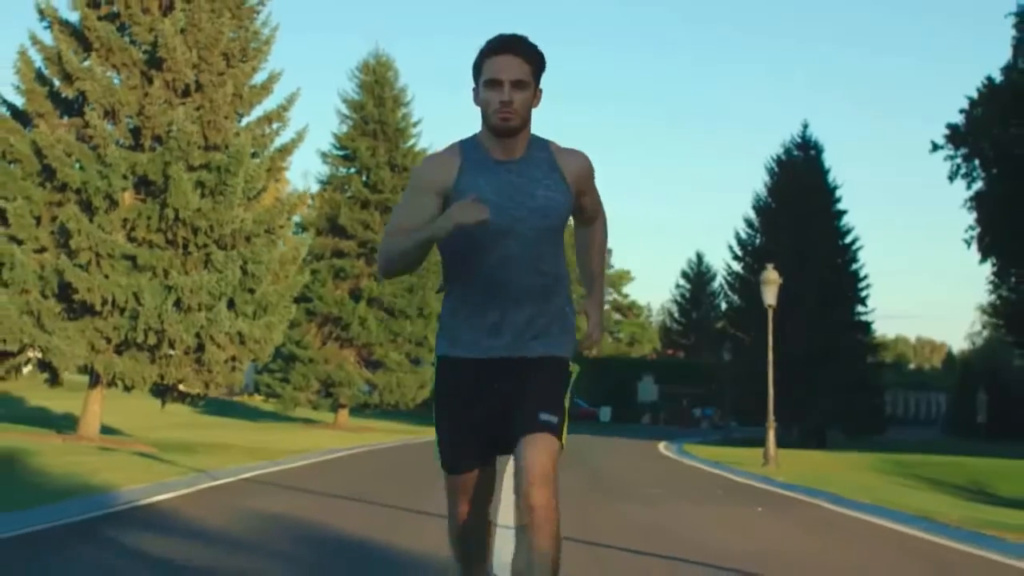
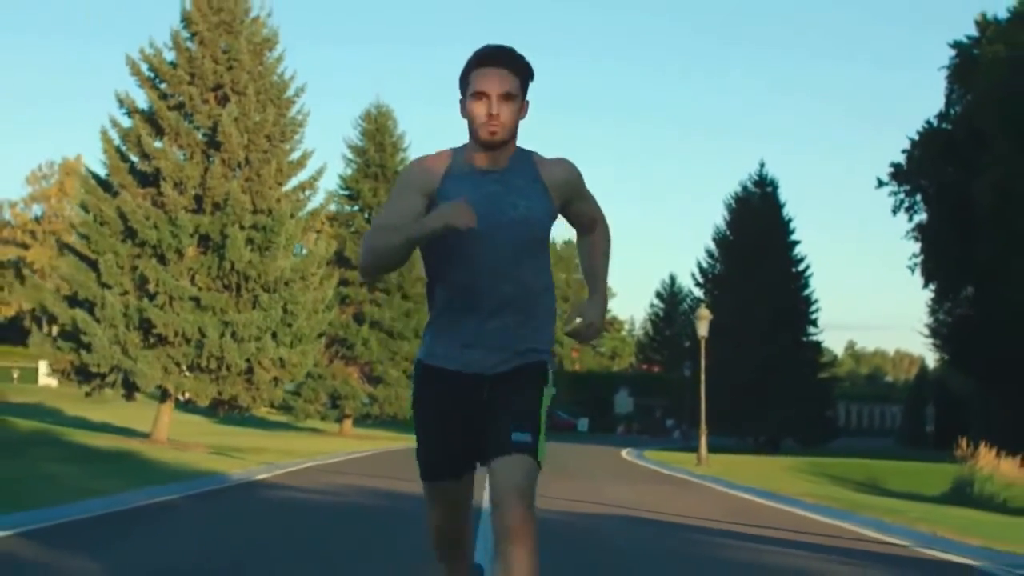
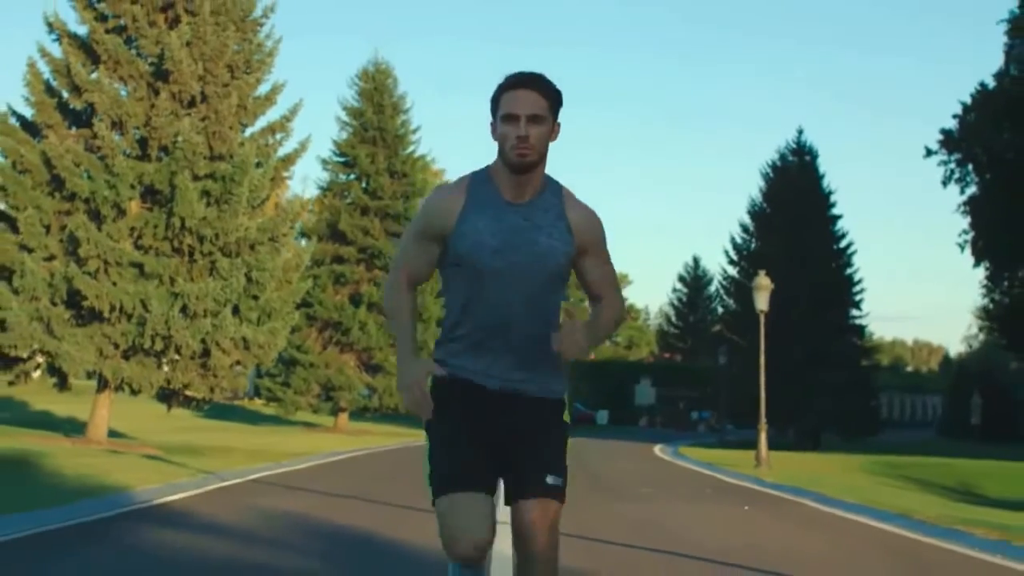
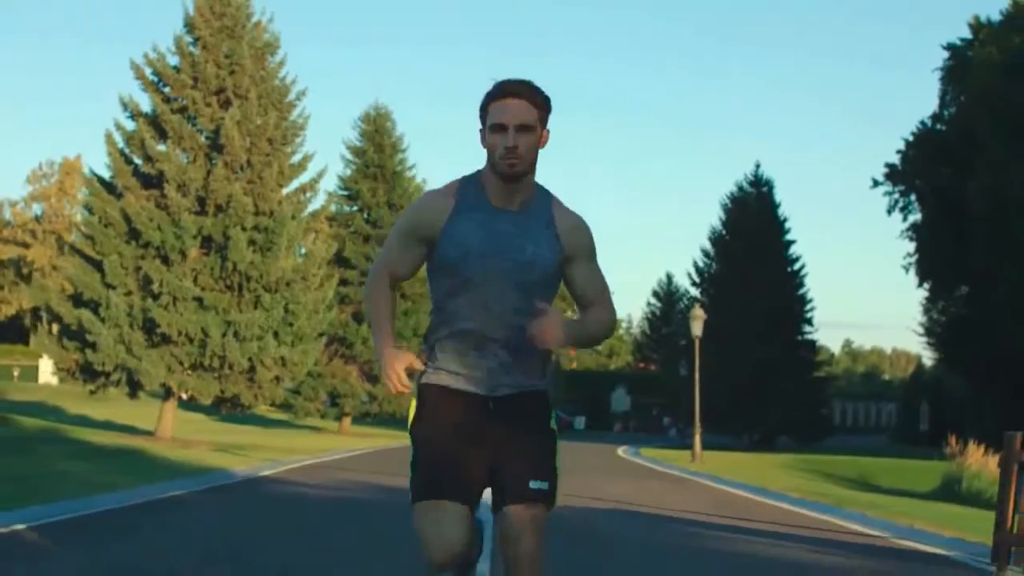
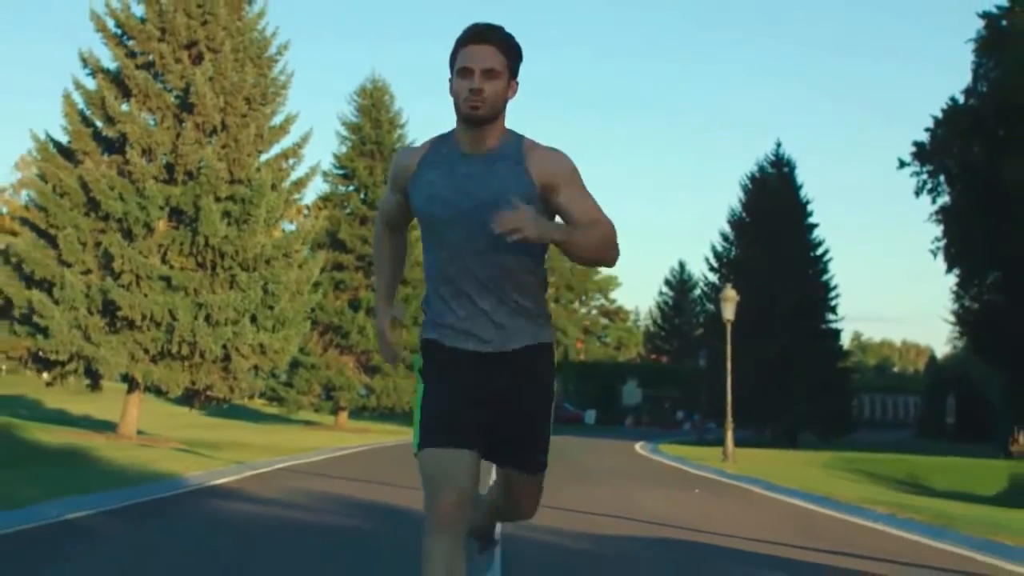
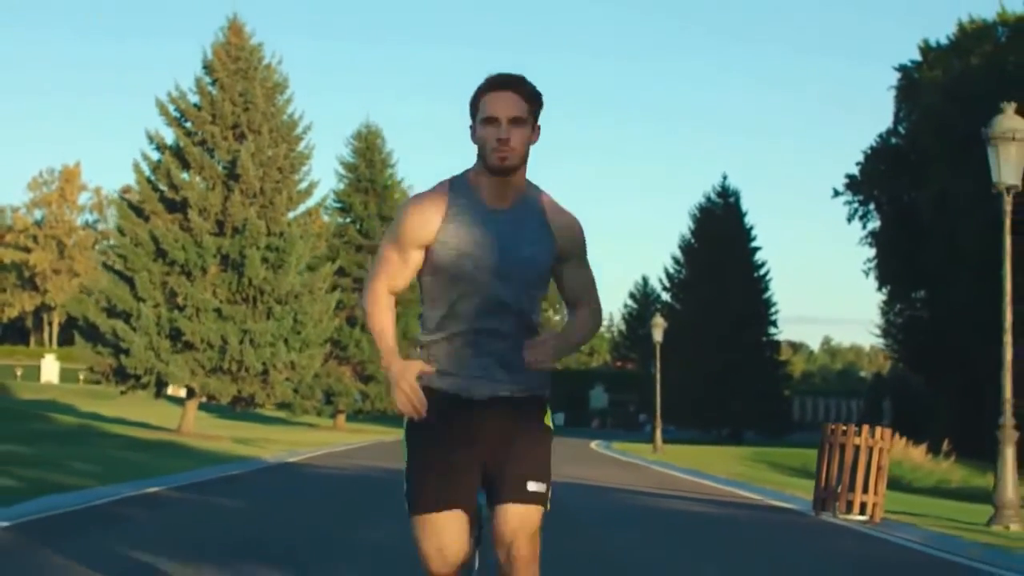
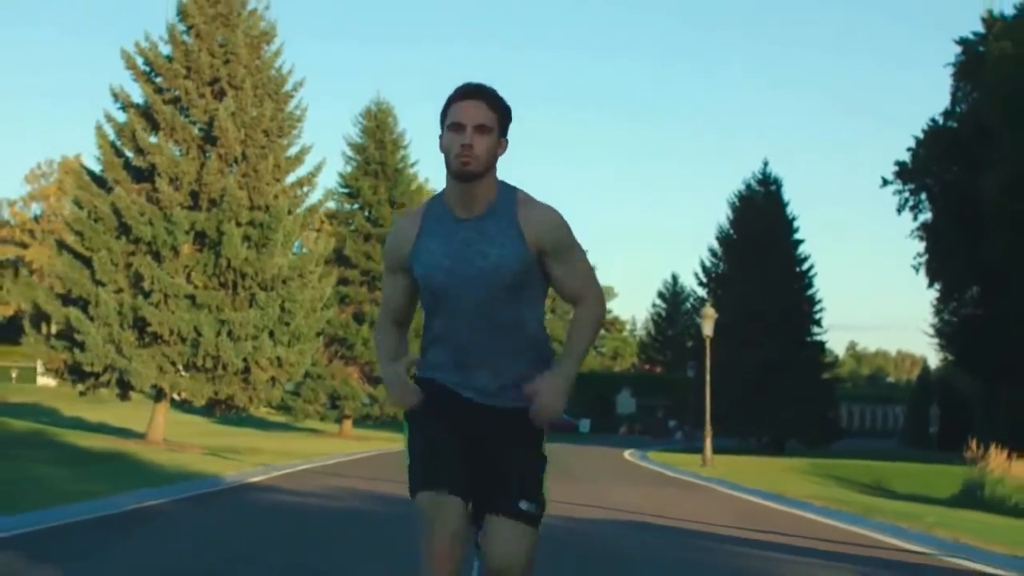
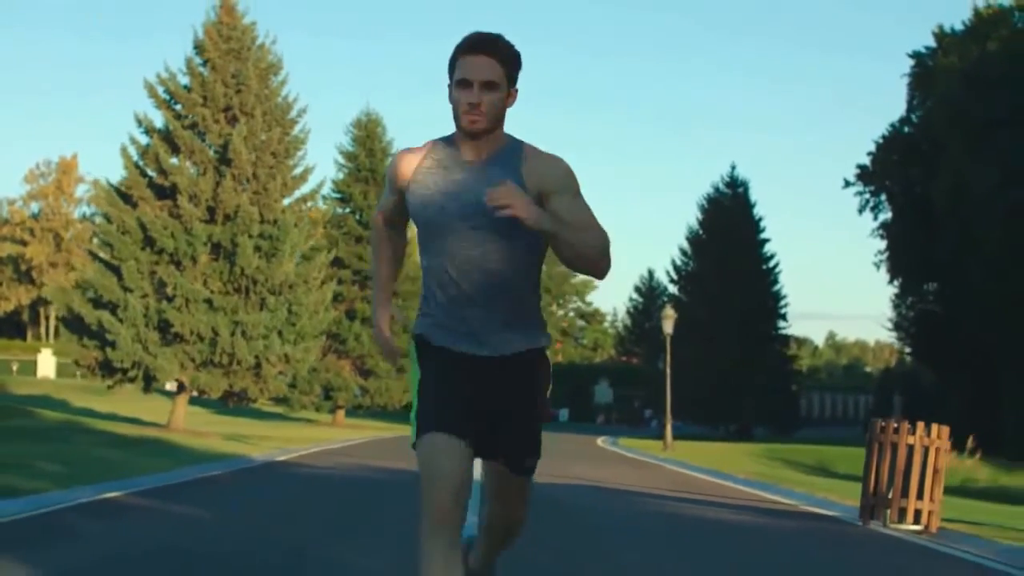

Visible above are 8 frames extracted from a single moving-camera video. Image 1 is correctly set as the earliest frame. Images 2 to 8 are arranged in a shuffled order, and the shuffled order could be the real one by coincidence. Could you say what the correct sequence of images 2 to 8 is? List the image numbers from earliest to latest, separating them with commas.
3, 5, 7, 2, 4, 8, 6
